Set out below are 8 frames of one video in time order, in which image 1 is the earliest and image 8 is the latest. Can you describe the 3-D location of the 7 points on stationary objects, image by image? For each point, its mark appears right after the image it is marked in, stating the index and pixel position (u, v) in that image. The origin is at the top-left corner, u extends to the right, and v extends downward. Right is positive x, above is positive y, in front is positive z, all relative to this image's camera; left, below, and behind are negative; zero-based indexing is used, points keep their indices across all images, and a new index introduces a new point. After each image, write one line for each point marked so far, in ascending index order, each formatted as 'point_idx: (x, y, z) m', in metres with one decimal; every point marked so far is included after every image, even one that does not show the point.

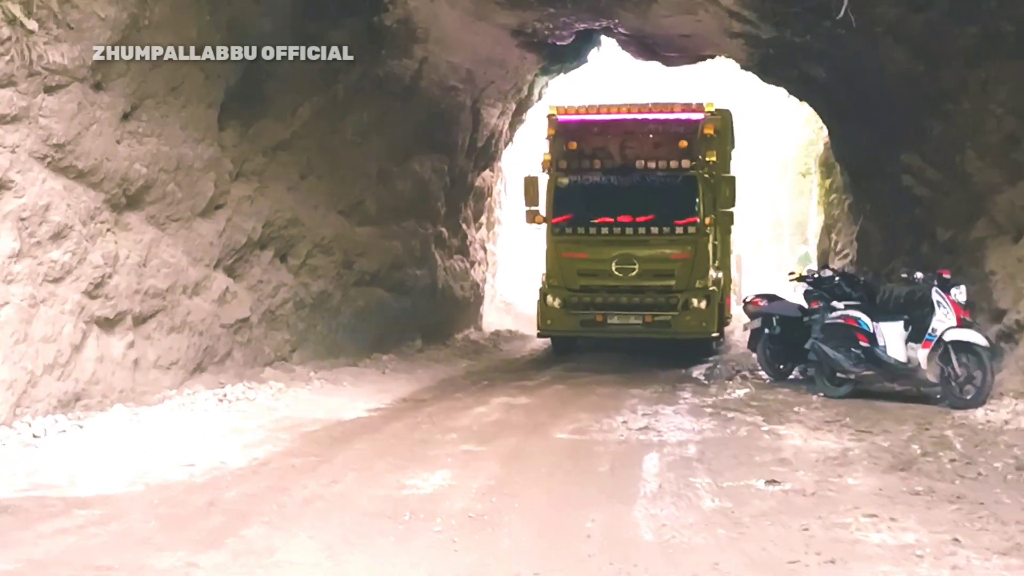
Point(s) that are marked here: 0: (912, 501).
0: (+2.8, -1.5, +5.6) m
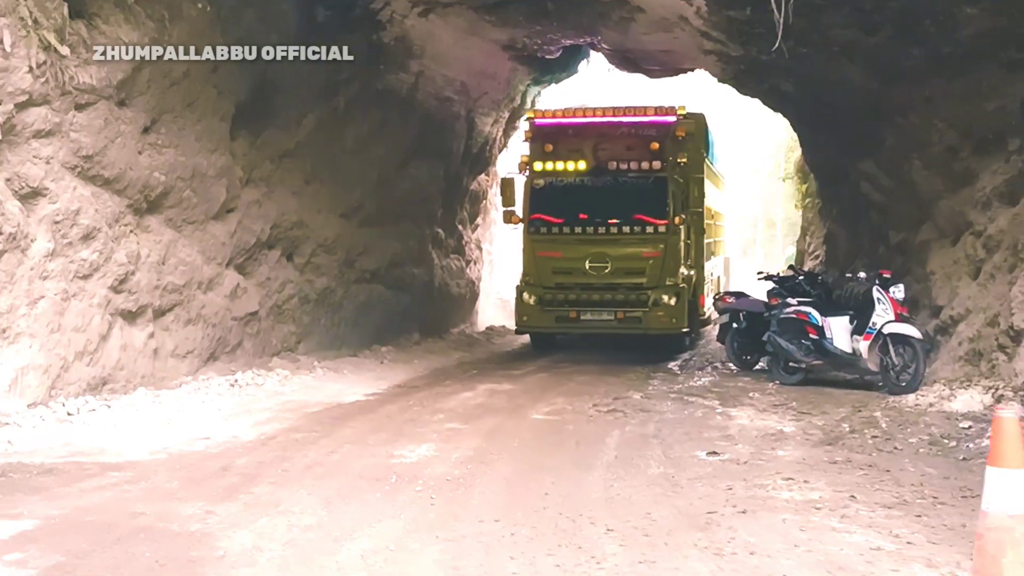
0: (+2.6, -1.4, +6.5) m
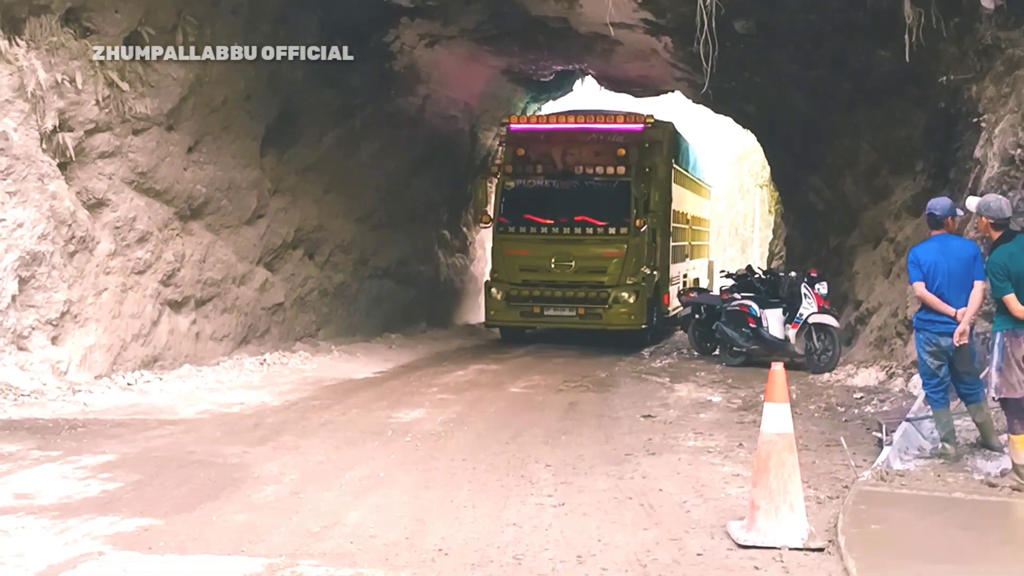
0: (+2.3, -1.4, +8.2) m
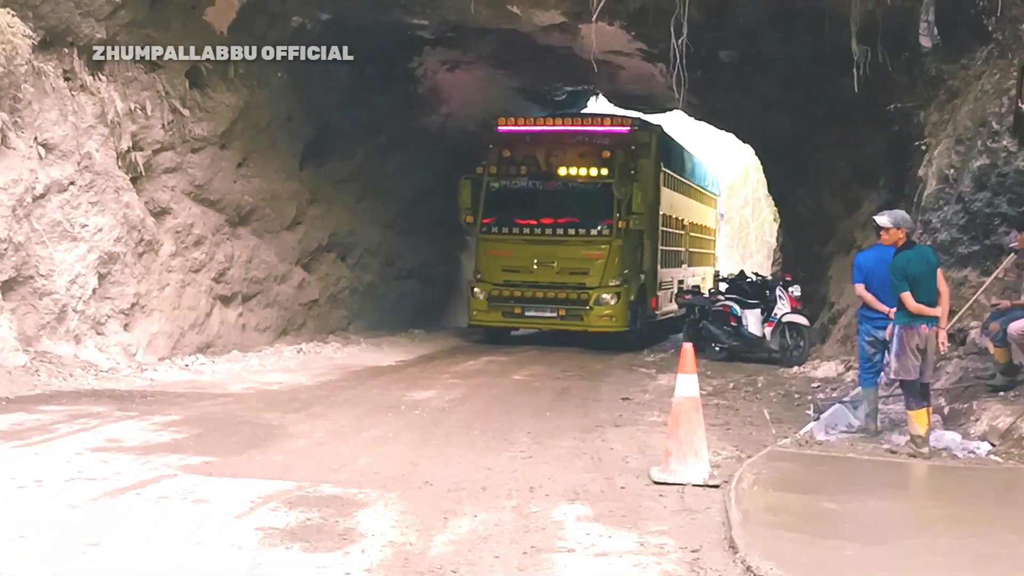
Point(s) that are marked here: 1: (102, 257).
0: (+2.2, -1.4, +9.6) m
1: (-5.4, +0.4, +10.5) m
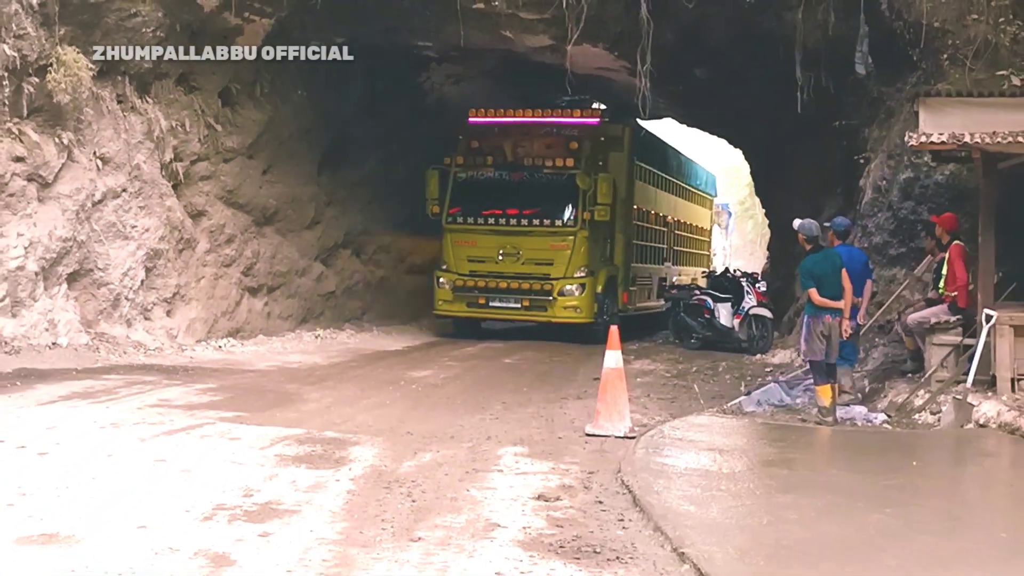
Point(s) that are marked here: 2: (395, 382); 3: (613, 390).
0: (+1.9, -1.3, +11.1) m
1: (-5.6, +0.5, +12.3) m
2: (-1.7, -1.3, +11.3) m
3: (+1.0, -1.0, +7.7) m
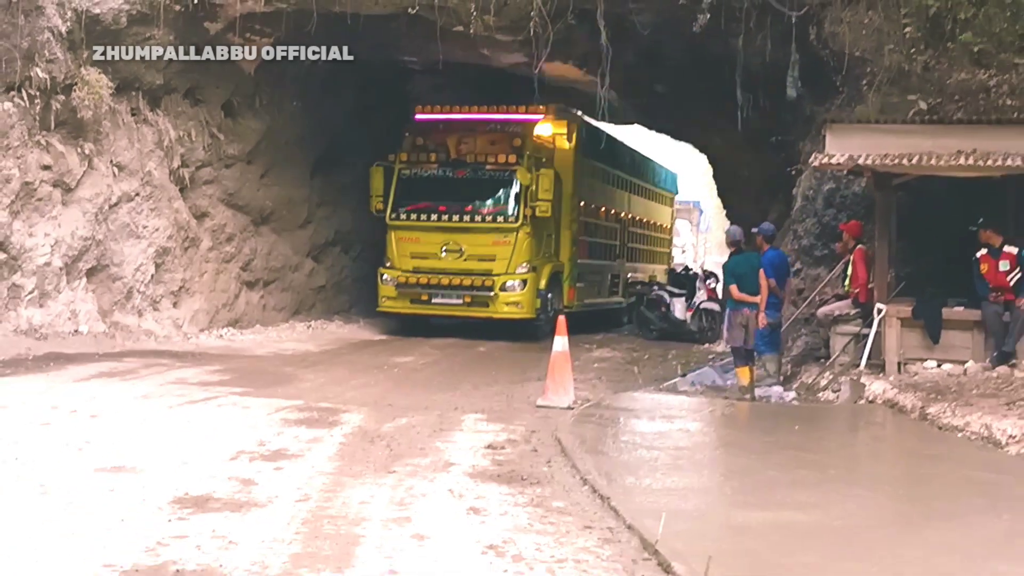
0: (+1.5, -1.3, +12.7) m
1: (-6.1, +0.6, +13.8) m
2: (-2.2, -1.3, +12.8) m
3: (+0.6, -0.9, +9.2) m
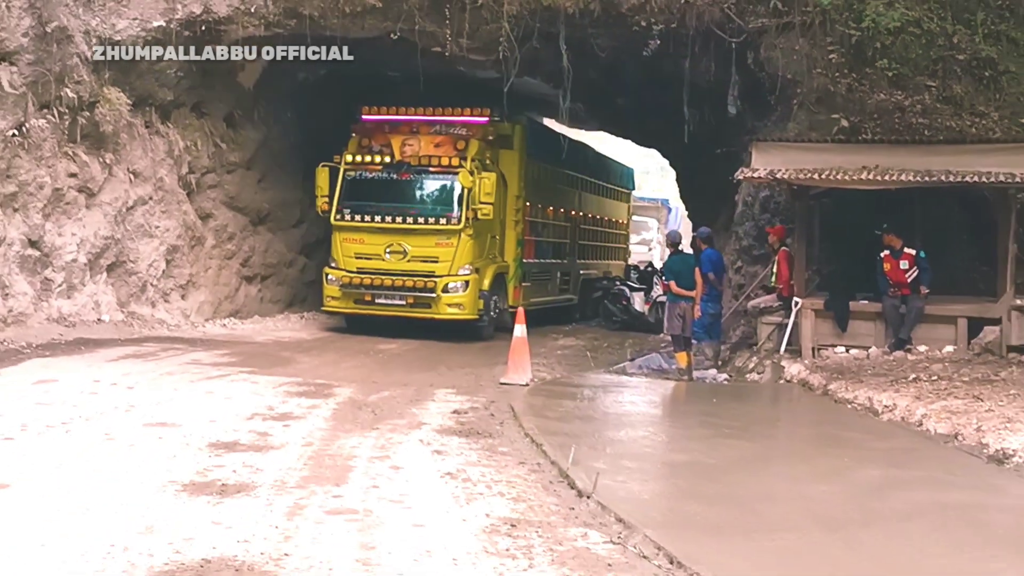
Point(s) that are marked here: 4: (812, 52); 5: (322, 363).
0: (+1.0, -1.2, +14.4) m
1: (-6.5, +0.8, +15.4) m
2: (-2.6, -1.2, +14.5) m
3: (+0.1, -0.9, +10.9) m
4: (+5.2, +4.1, +13.9) m
5: (-3.1, -1.2, +12.9) m
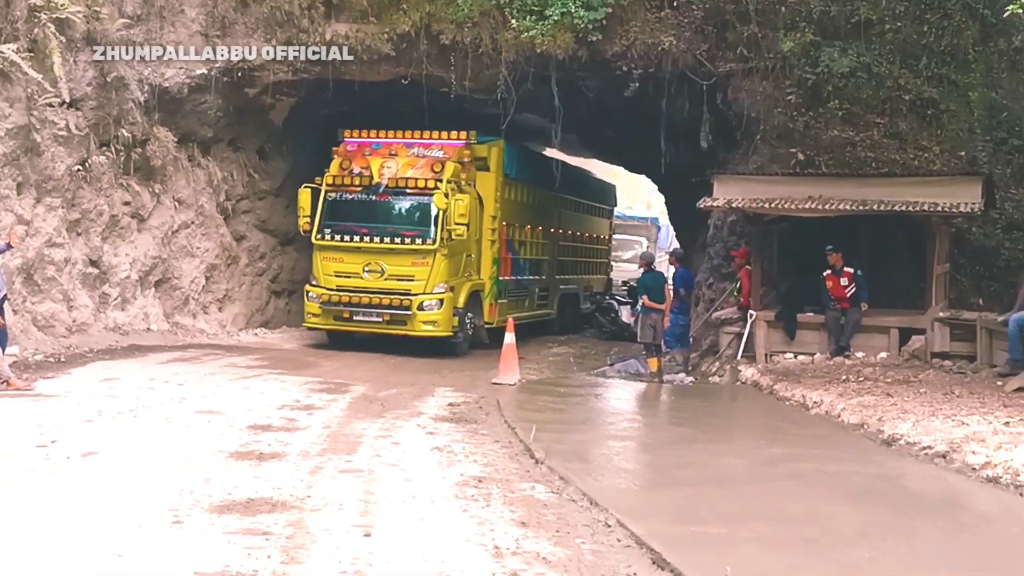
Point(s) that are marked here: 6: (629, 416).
0: (+0.9, -1.5, +16.3) m
1: (-6.6, +0.5, +17.4) m
2: (-2.7, -1.4, +16.4) m
3: (0.0, -1.1, +12.8) m
4: (+5.1, +3.8, +15.8) m
5: (-3.2, -1.4, +14.8) m
6: (+1.5, -1.7, +10.8) m
